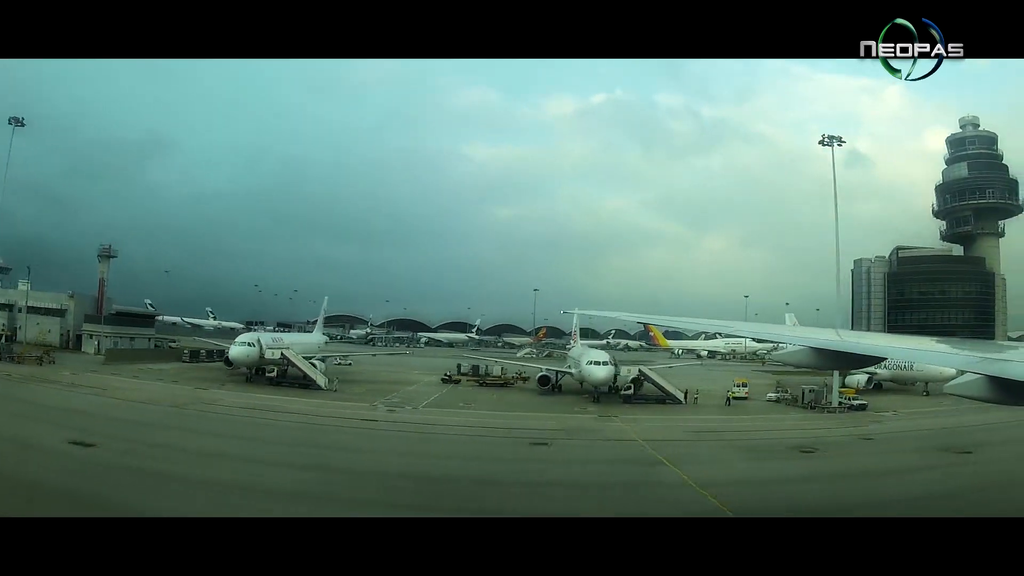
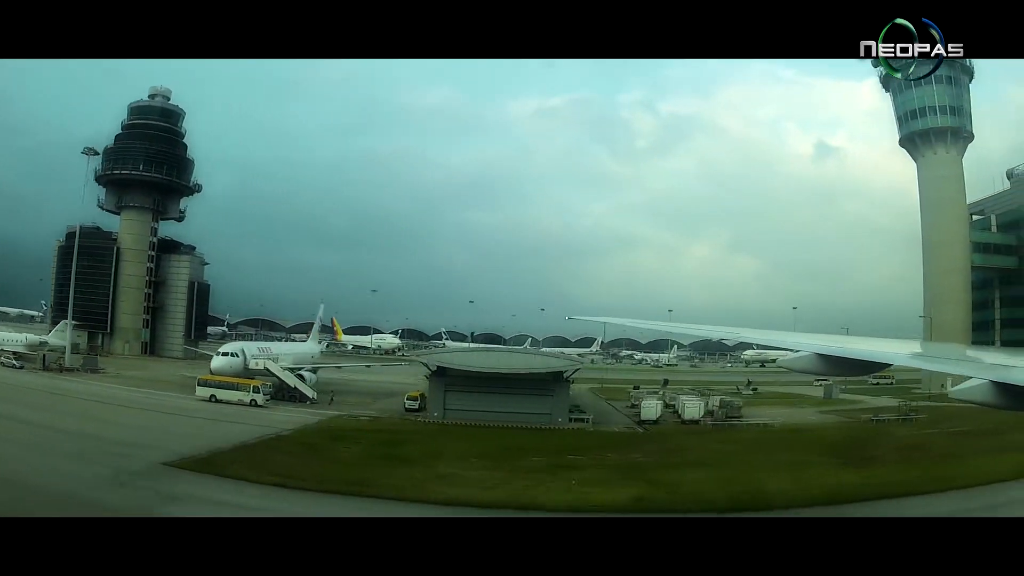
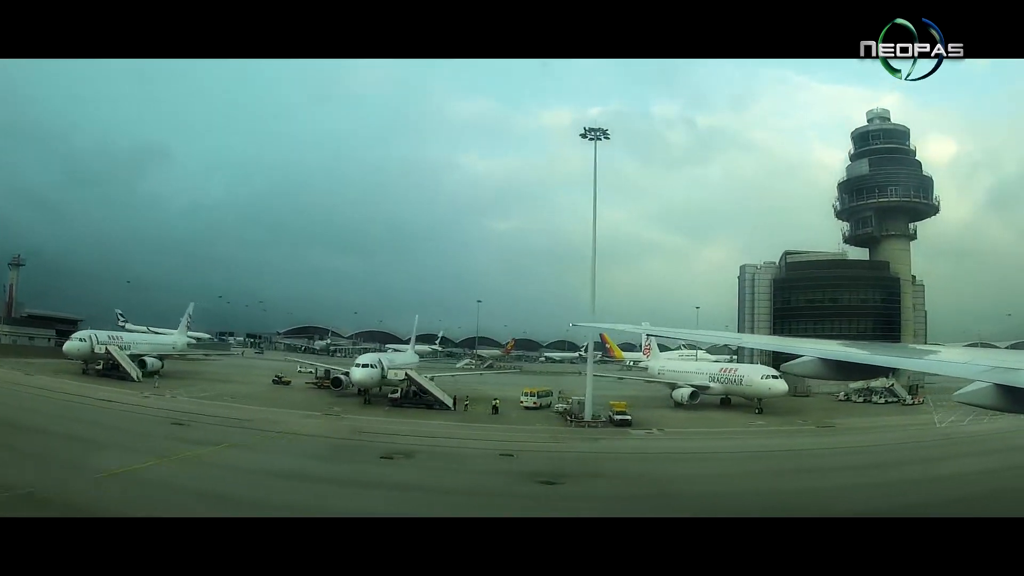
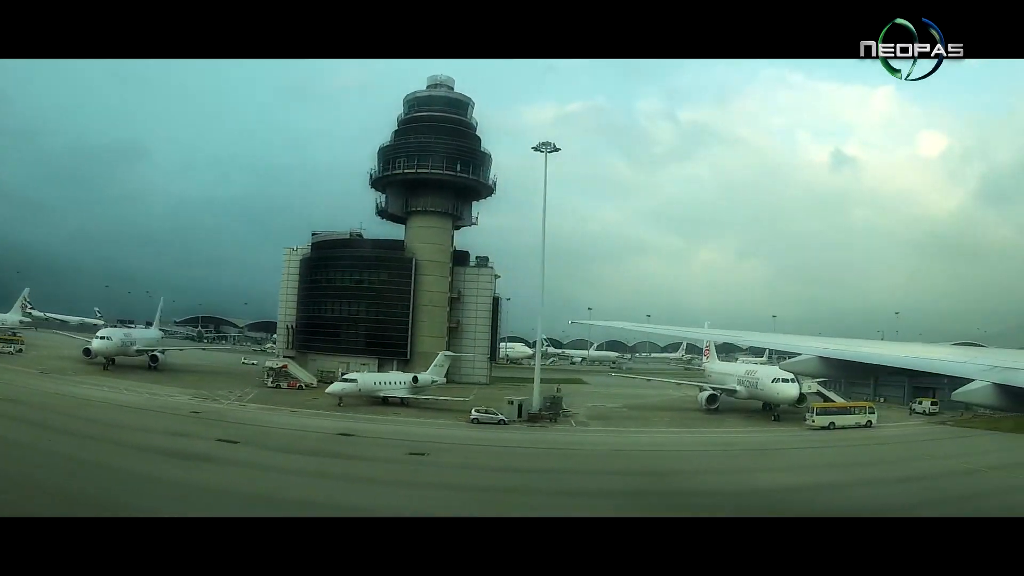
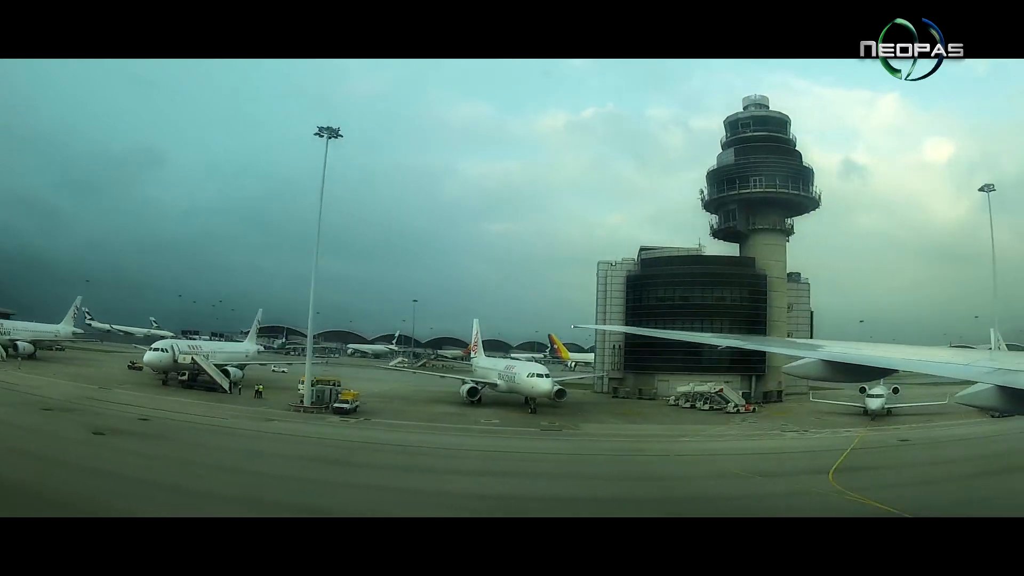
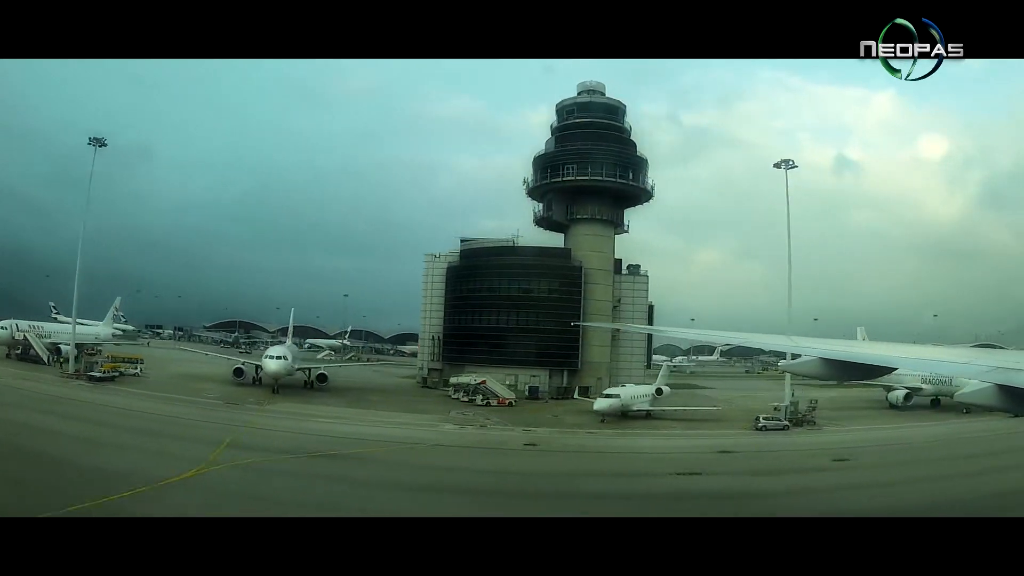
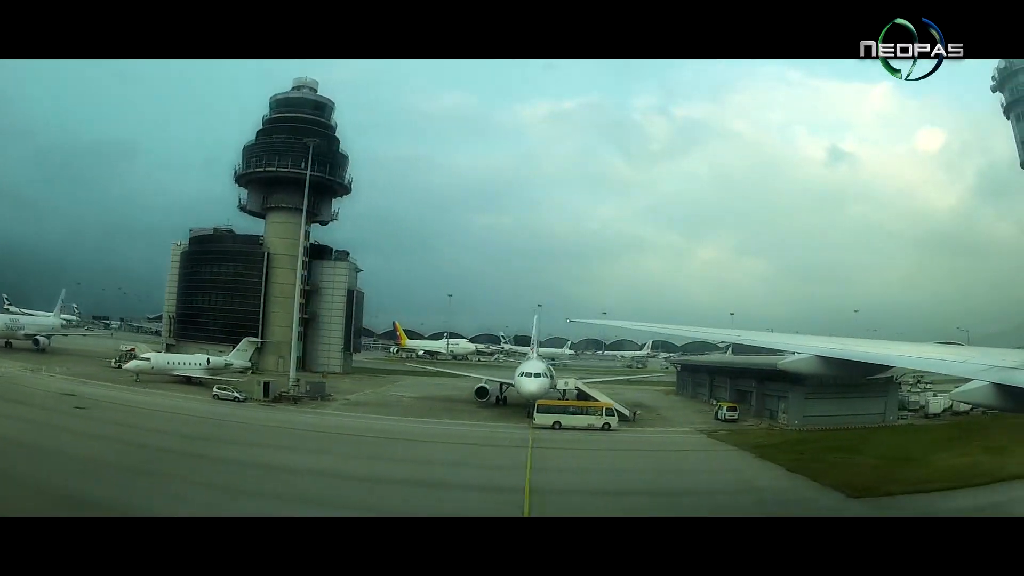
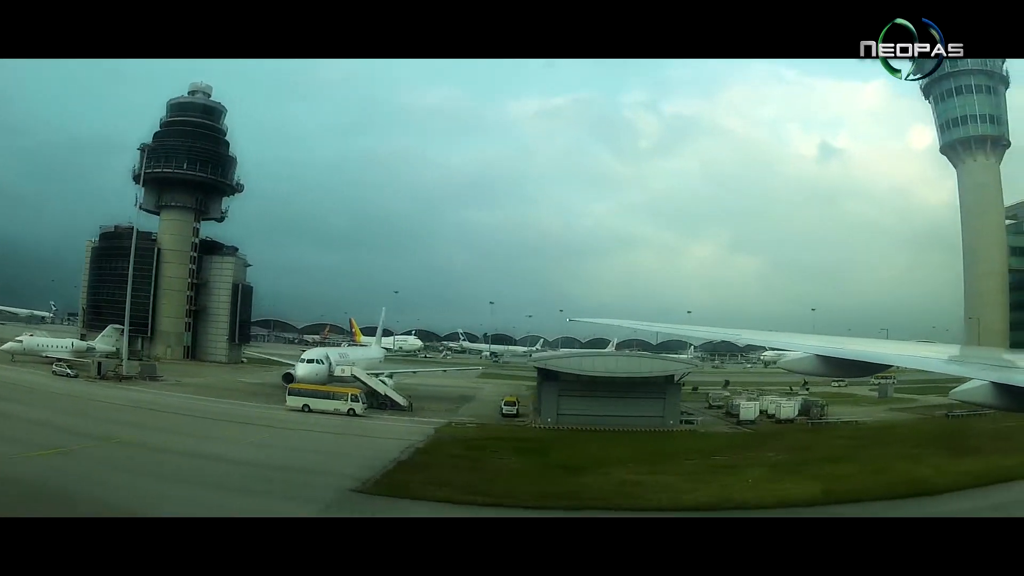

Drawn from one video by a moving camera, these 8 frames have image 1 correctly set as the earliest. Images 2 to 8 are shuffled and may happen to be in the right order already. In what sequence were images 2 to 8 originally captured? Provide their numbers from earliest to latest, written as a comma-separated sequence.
3, 5, 6, 4, 7, 8, 2
